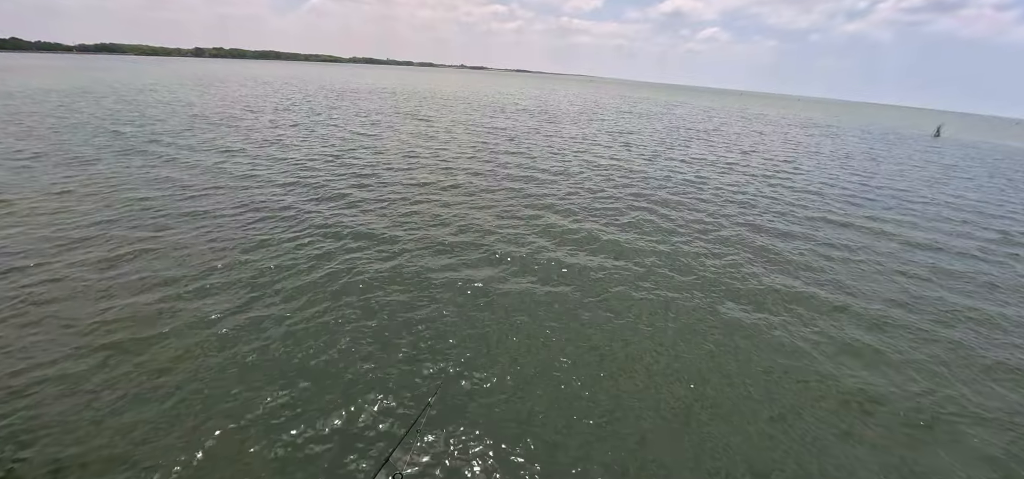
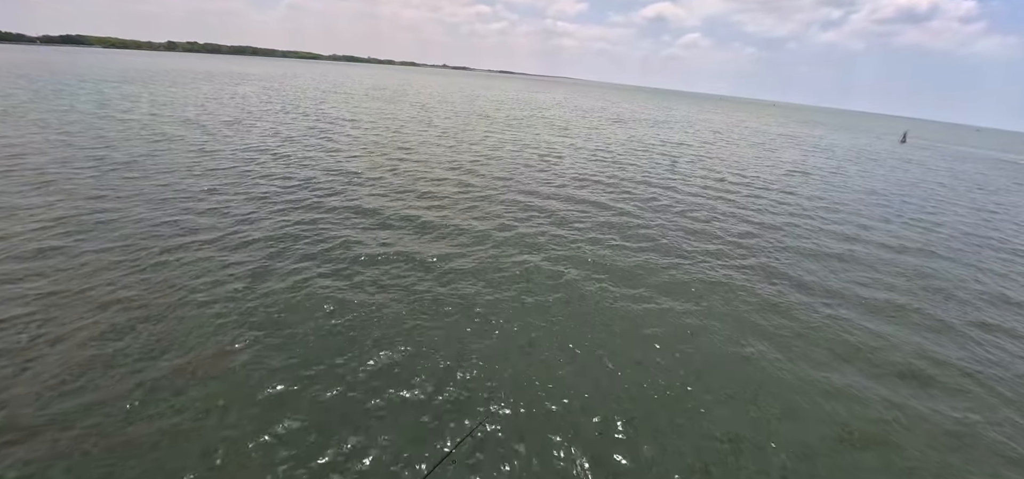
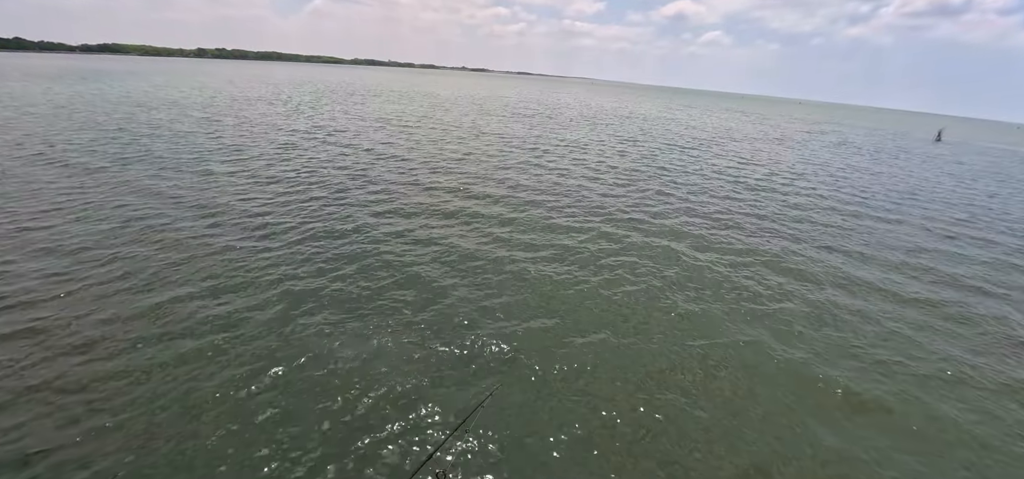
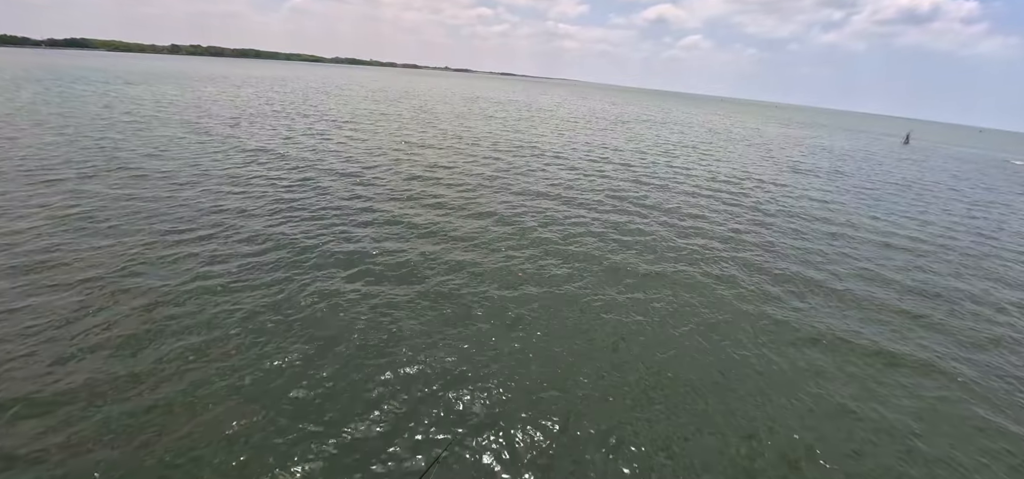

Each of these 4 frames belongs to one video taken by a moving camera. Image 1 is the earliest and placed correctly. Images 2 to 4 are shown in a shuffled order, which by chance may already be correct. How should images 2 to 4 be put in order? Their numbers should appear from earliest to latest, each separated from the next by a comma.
3, 4, 2
